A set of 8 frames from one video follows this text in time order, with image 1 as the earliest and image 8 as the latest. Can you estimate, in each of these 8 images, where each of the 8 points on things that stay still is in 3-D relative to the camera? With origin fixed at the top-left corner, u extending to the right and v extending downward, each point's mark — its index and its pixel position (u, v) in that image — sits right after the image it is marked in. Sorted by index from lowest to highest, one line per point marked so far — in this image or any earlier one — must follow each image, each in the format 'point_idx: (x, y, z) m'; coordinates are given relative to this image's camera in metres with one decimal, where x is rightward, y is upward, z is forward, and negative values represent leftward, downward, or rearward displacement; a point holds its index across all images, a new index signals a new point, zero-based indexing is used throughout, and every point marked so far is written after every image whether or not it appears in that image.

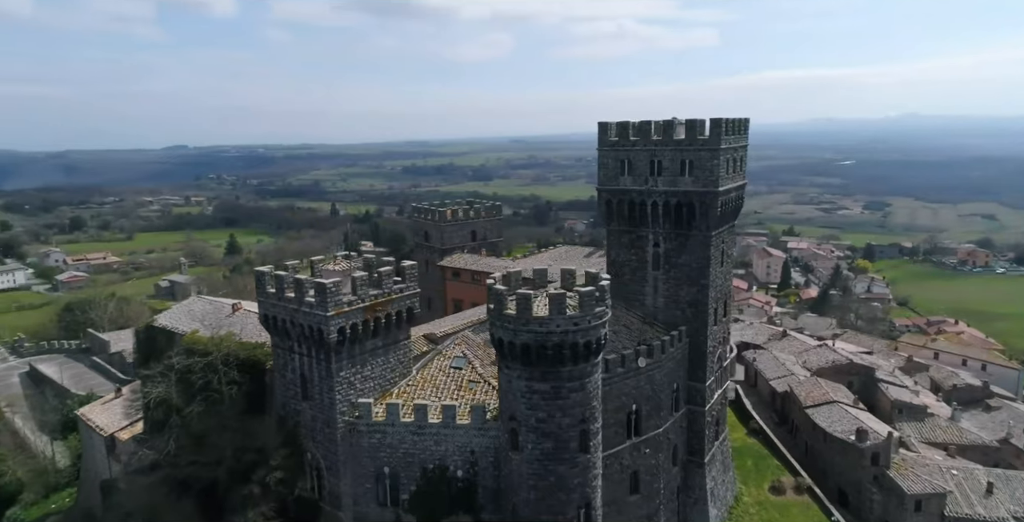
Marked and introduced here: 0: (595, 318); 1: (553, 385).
0: (+2.4, -1.5, +19.3) m
1: (+1.2, -3.4, +19.4) m
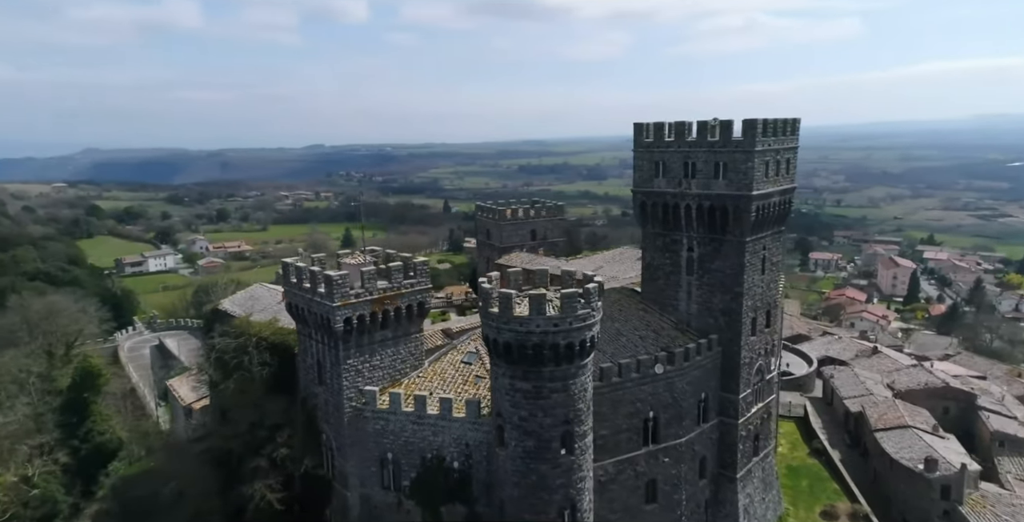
0: (+1.9, -1.6, +19.5) m
1: (+0.6, -3.5, +19.8) m
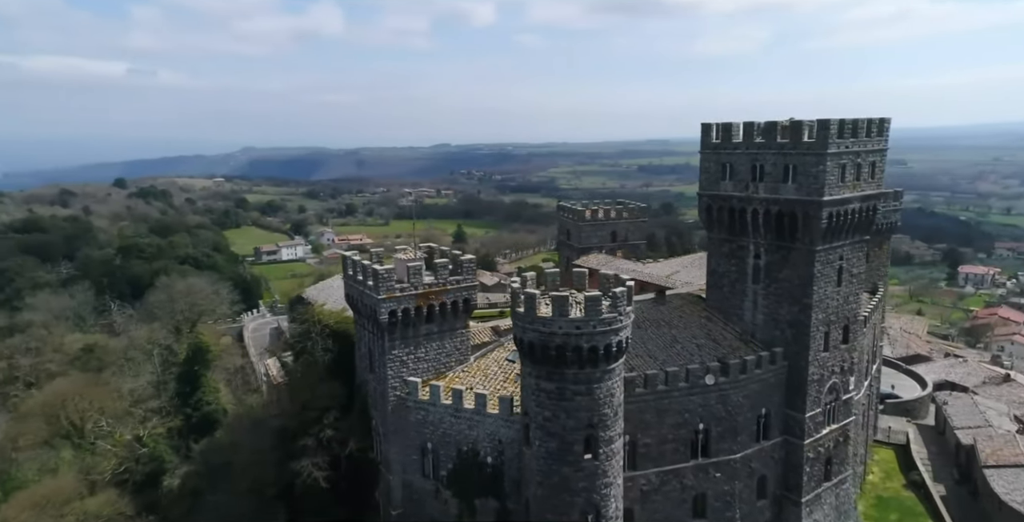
0: (+2.5, -1.7, +19.2) m
1: (+1.3, -3.5, +19.8) m
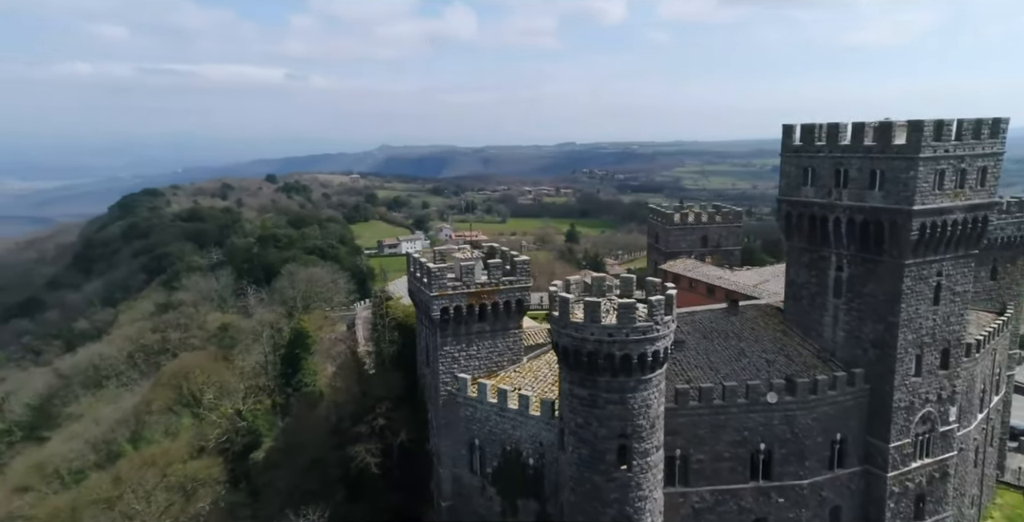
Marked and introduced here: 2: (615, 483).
0: (+3.3, -1.9, +18.5) m
1: (+2.2, -3.7, +19.3) m
2: (+2.9, -6.3, +19.6) m
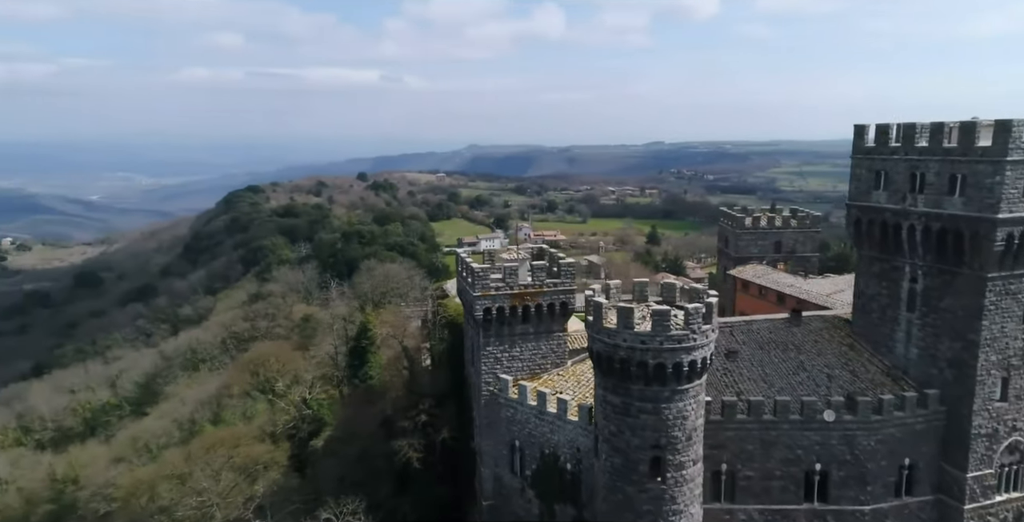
0: (+4.1, -2.0, +17.8) m
1: (+3.0, -3.8, +18.8) m
2: (+3.7, -6.4, +19.0) m
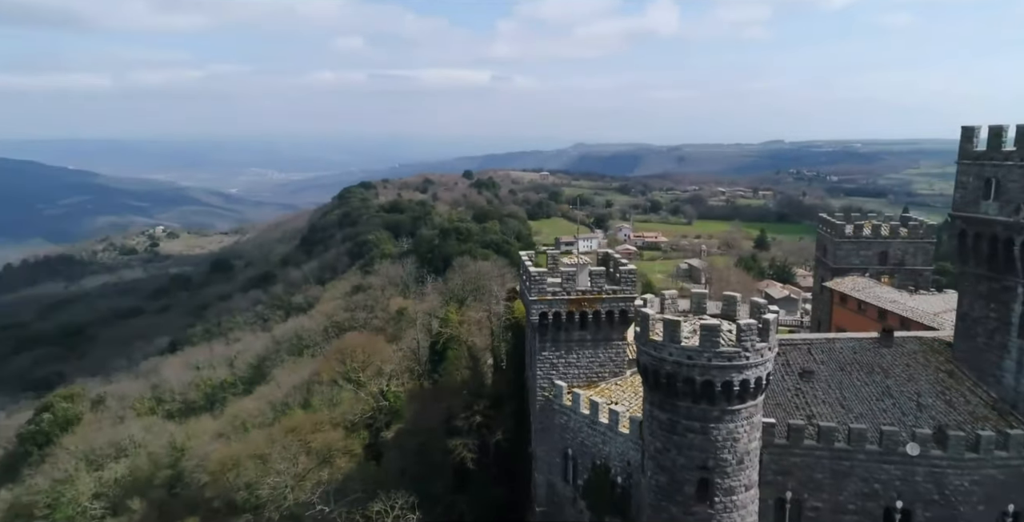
0: (+5.0, -2.3, +16.7) m
1: (+4.1, -4.0, +17.8) m
2: (+4.7, -6.6, +17.9) m
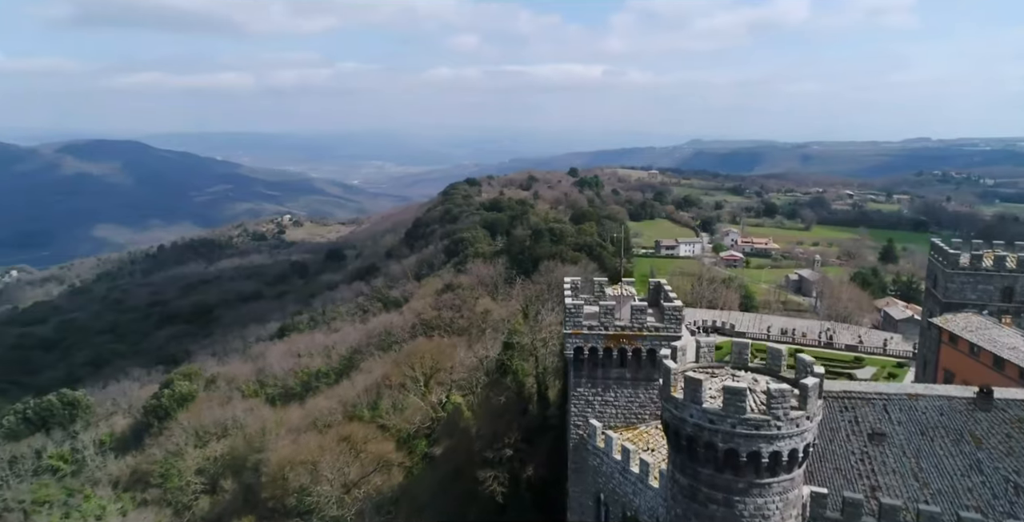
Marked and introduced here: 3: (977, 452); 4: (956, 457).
0: (+4.9, -3.4, +14.6) m
1: (+4.1, -5.1, +15.9) m
2: (+4.6, -7.7, +15.8) m
3: (+12.4, -5.1, +18.6) m
4: (+11.8, -5.2, +18.5) m
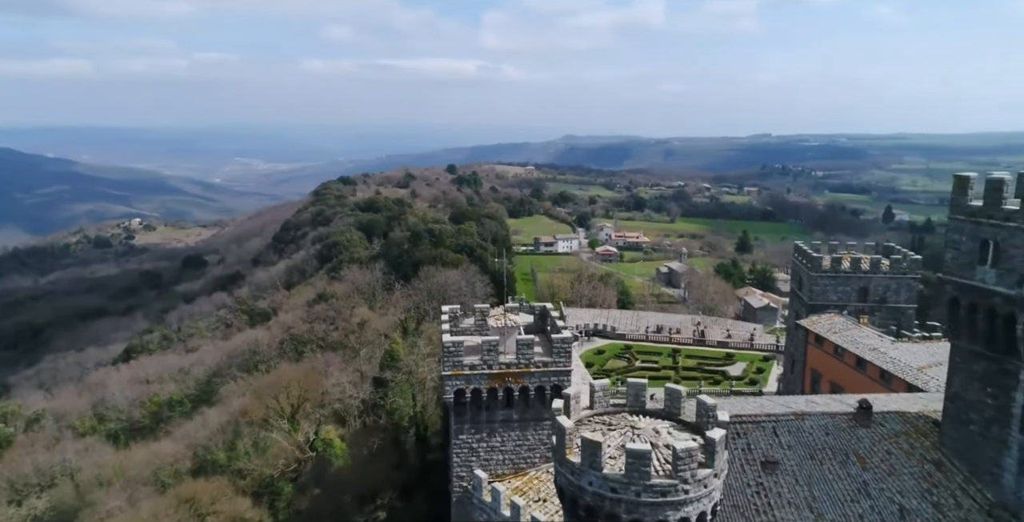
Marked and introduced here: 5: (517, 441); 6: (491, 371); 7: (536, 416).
0: (+2.5, -4.2, +12.8) m
1: (+1.6, -5.9, +14.0) m
2: (+2.2, -8.5, +14.1) m
3: (+9.4, -5.6, +18.1) m
4: (+8.8, -5.8, +17.9) m
5: (+0.2, -5.0, +19.2) m
6: (-0.6, -2.9, +18.6) m
7: (+0.7, -4.2, +19.1) m
